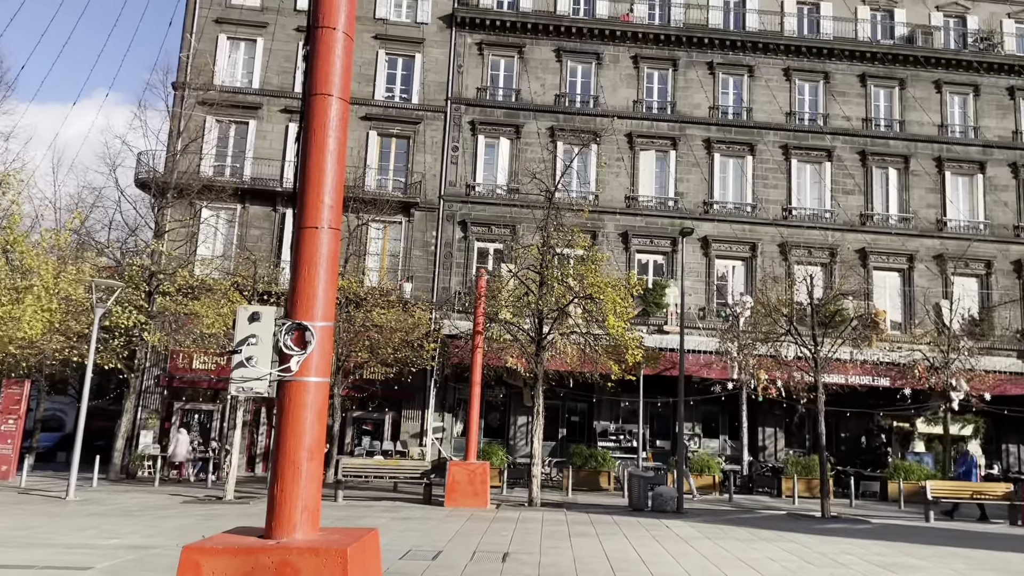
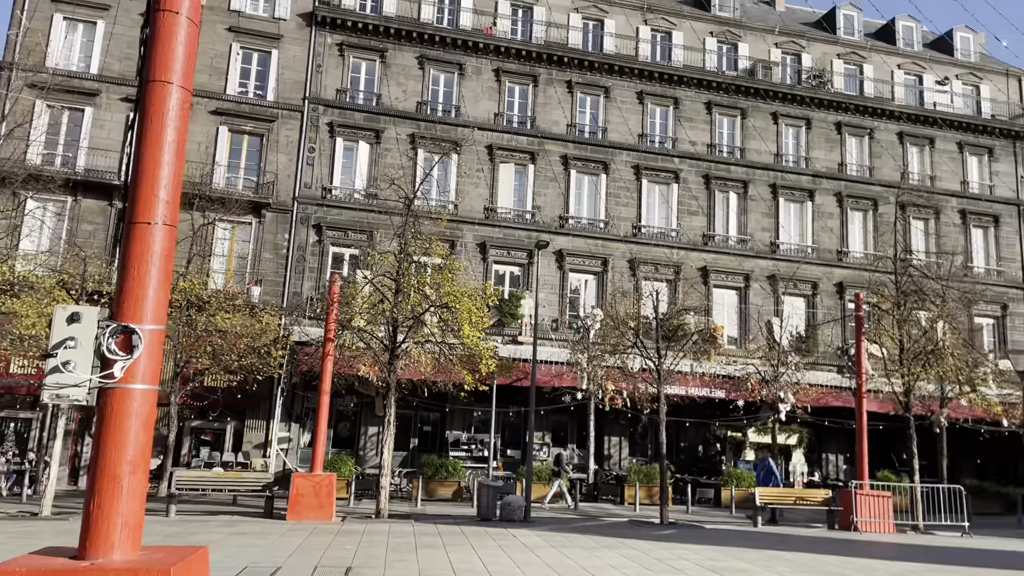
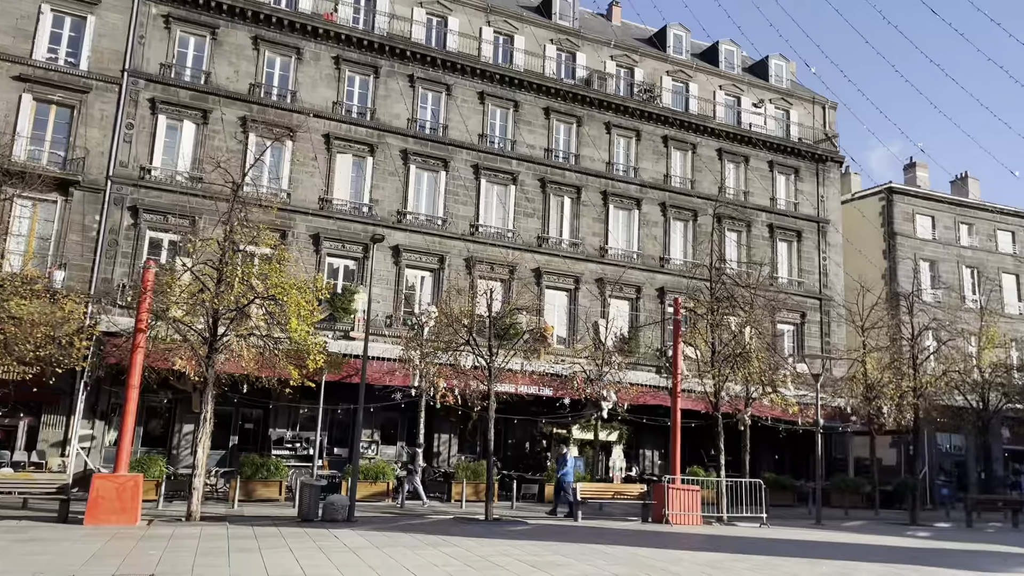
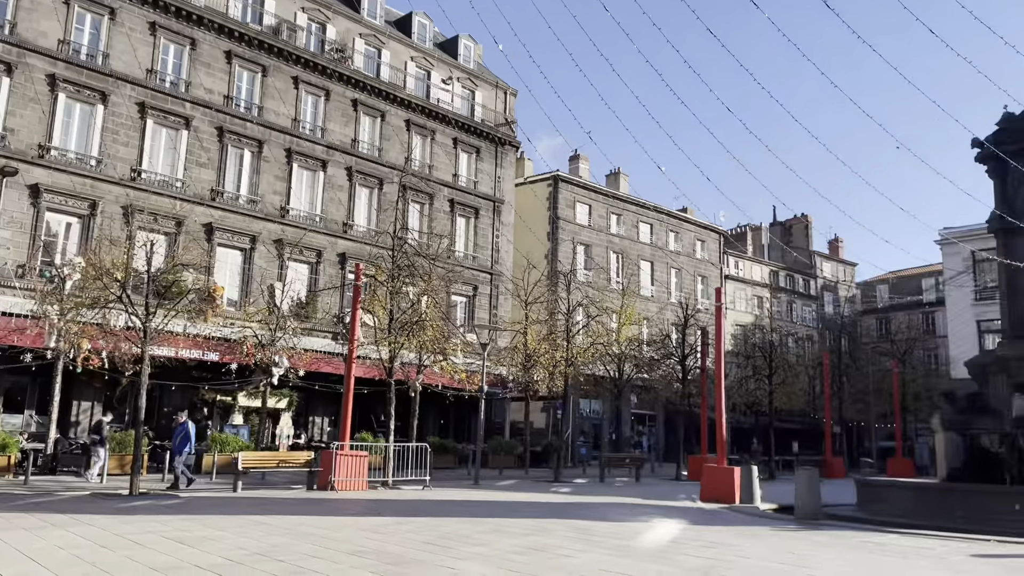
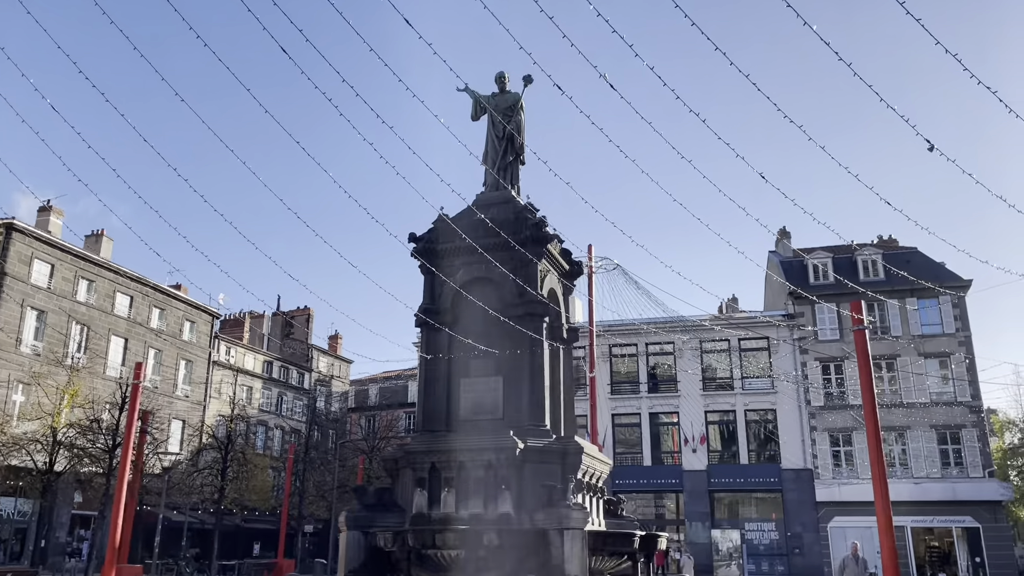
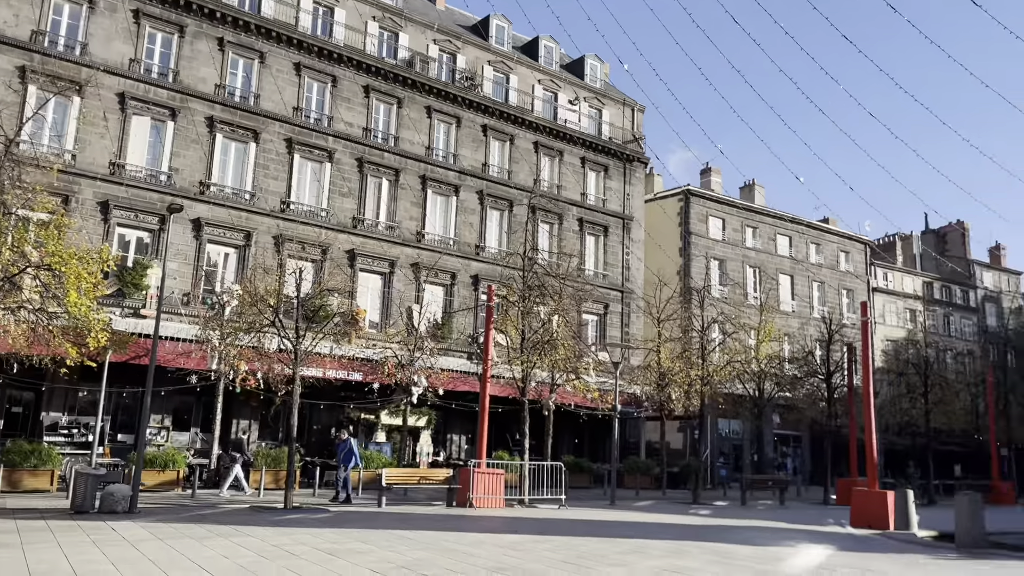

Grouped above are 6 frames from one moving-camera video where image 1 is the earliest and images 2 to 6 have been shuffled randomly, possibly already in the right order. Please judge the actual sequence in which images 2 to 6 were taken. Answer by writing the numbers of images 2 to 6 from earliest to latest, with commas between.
2, 3, 6, 4, 5
